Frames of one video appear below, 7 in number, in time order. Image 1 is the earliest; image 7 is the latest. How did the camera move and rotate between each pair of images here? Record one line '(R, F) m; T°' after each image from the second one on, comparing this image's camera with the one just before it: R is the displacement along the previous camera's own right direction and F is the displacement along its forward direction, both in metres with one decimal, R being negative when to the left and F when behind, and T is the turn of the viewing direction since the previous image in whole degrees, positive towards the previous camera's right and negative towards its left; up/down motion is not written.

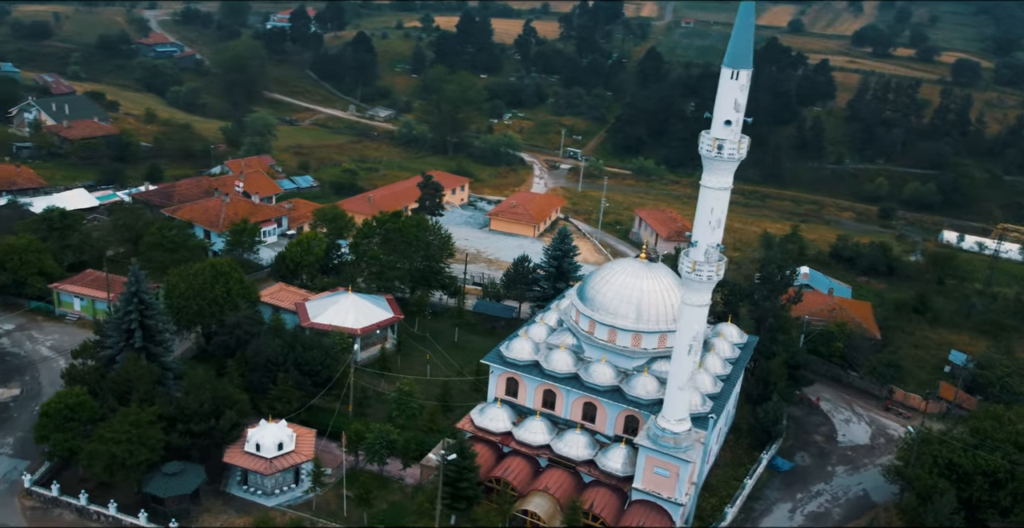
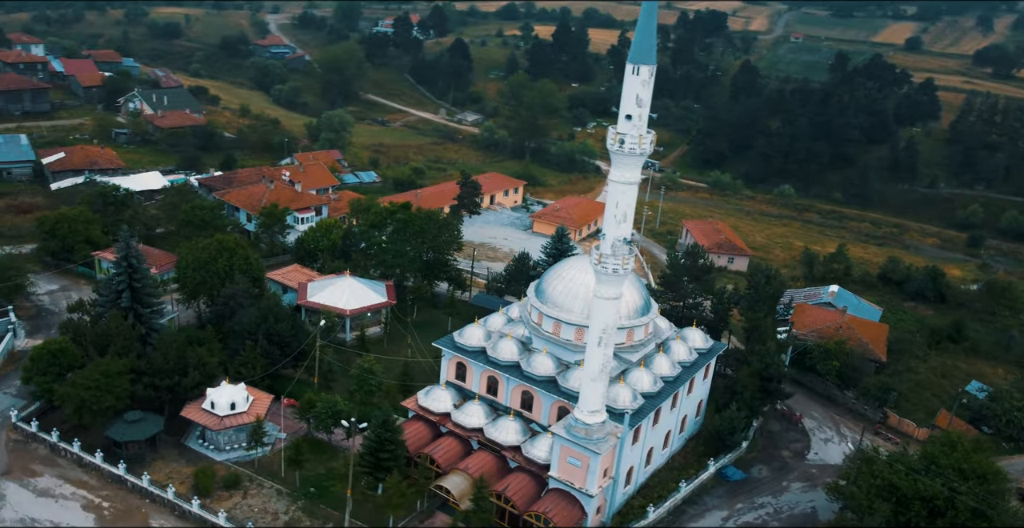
(+4.9, -0.4) m; -8°
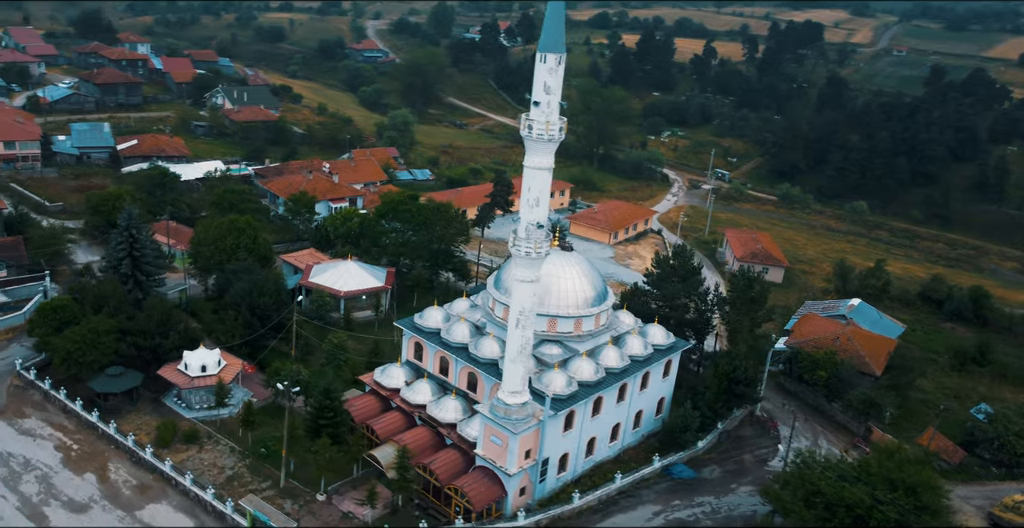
(+4.6, -0.4) m; -7°
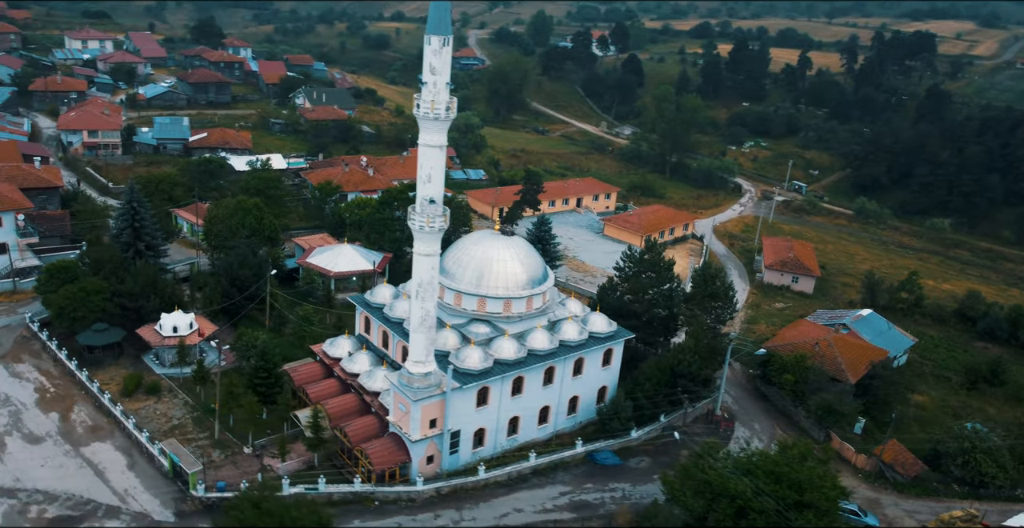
(+5.8, -0.4) m; -8°
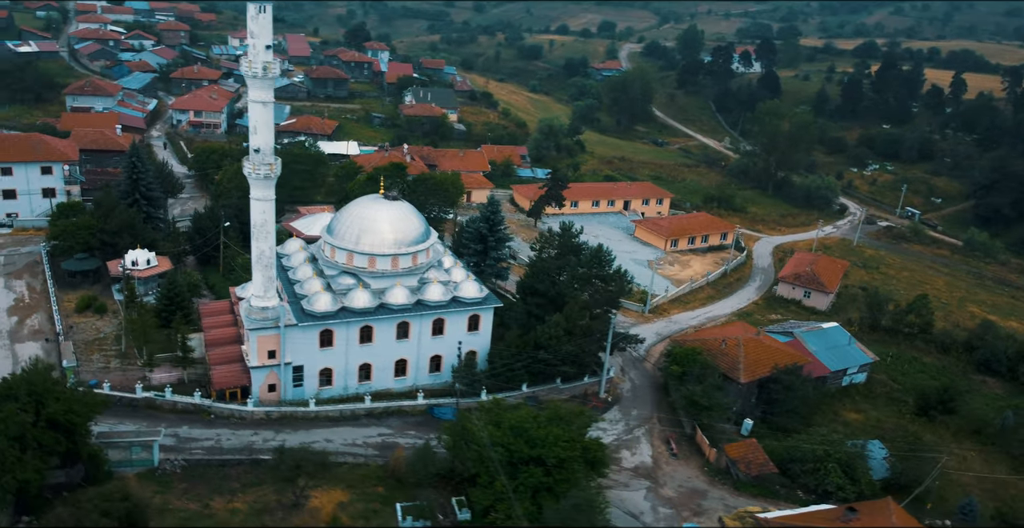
(+10.8, -0.4) m; -13°
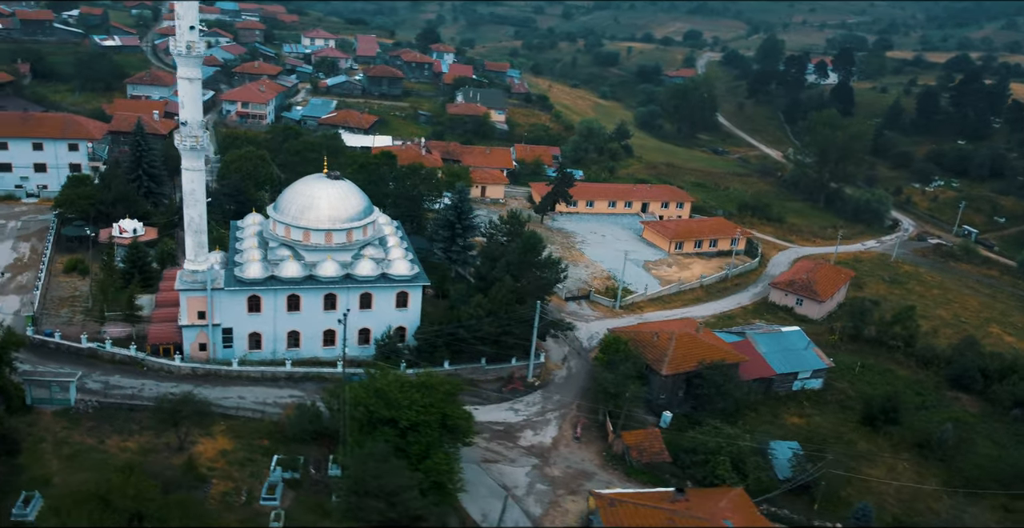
(+6.1, -0.5) m; -7°
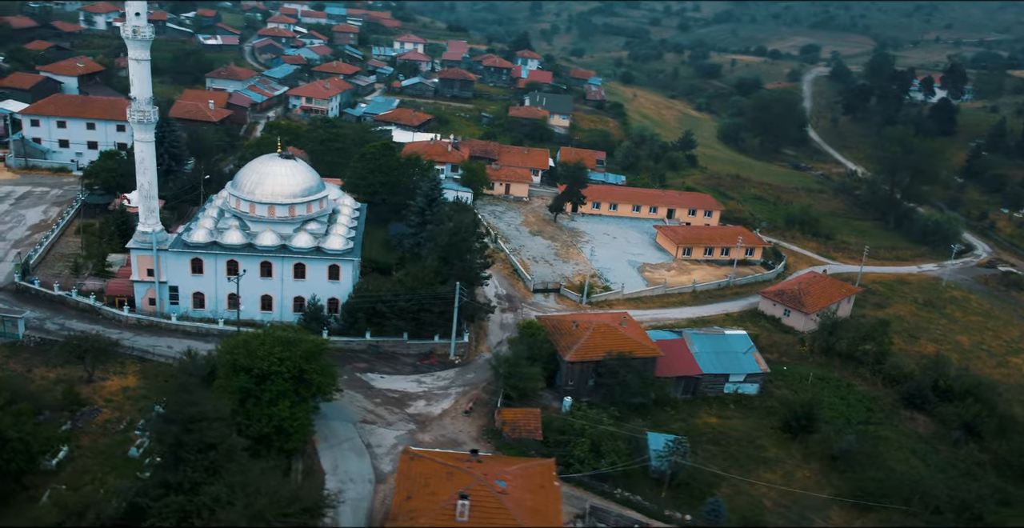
(+7.8, -0.7) m; -9°
